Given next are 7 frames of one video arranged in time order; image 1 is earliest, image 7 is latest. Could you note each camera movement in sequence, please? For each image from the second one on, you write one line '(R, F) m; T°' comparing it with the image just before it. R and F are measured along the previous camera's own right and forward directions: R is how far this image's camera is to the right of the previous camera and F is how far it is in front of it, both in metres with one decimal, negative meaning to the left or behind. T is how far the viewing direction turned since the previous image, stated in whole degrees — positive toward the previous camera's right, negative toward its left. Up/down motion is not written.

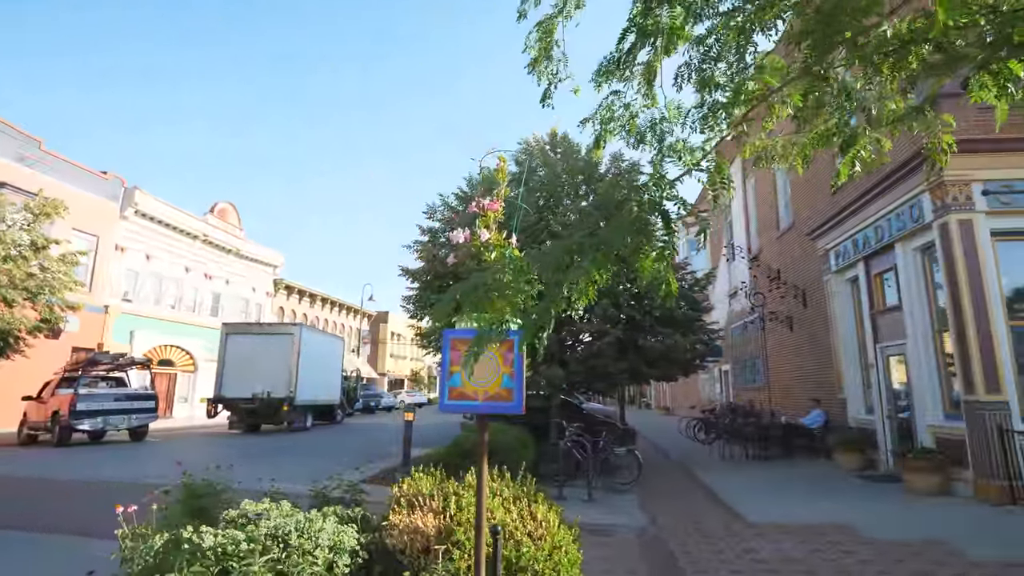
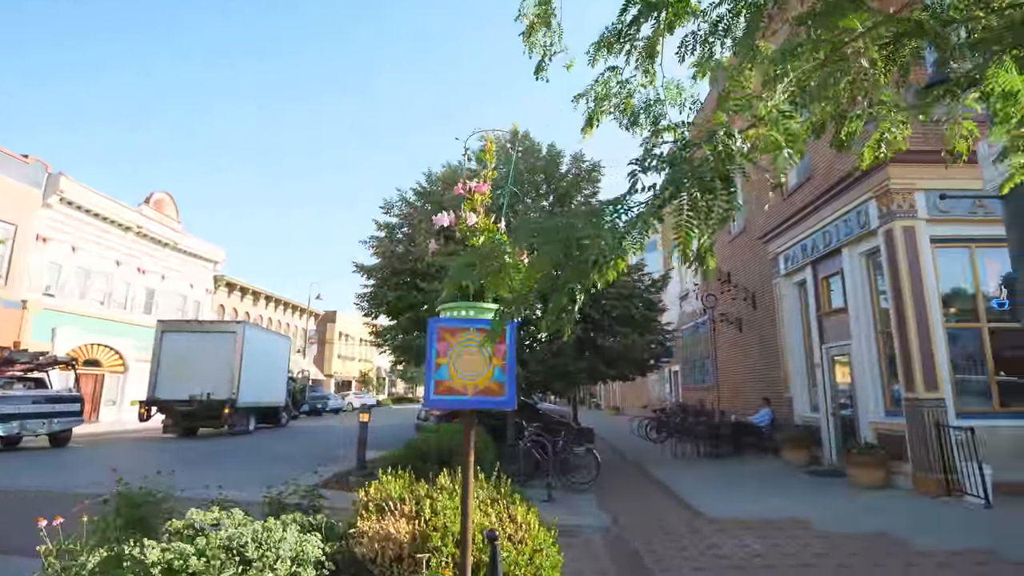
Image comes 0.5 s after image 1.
(-0.2, +0.2) m; +5°
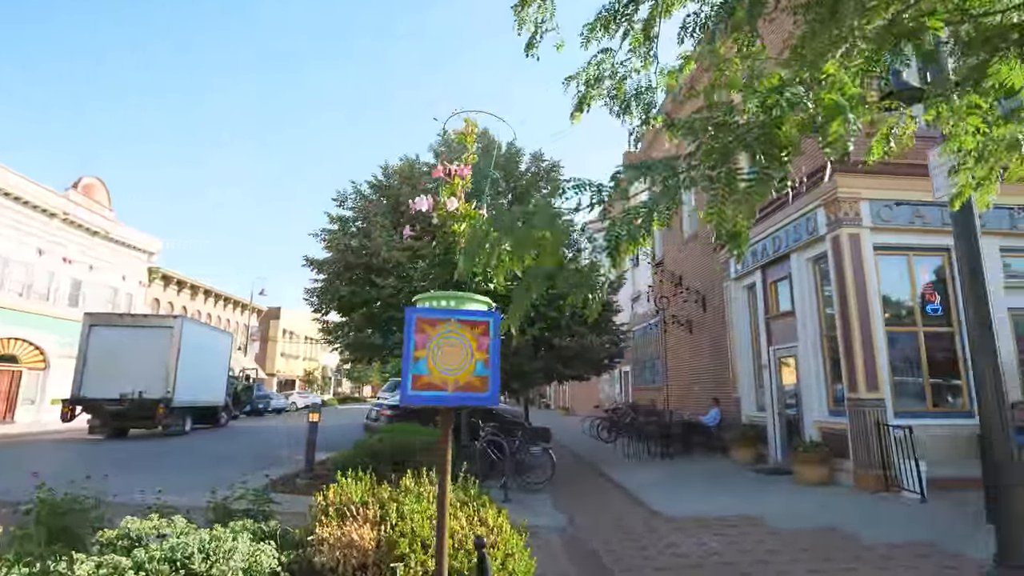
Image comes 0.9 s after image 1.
(-0.1, +0.2) m; +5°
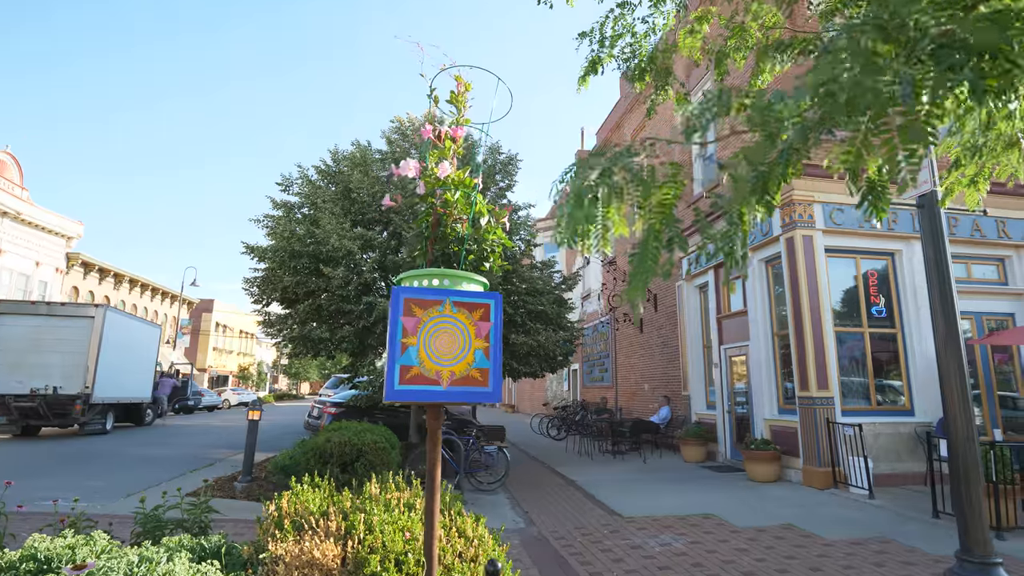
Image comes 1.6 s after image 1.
(-0.2, +0.3) m; +5°
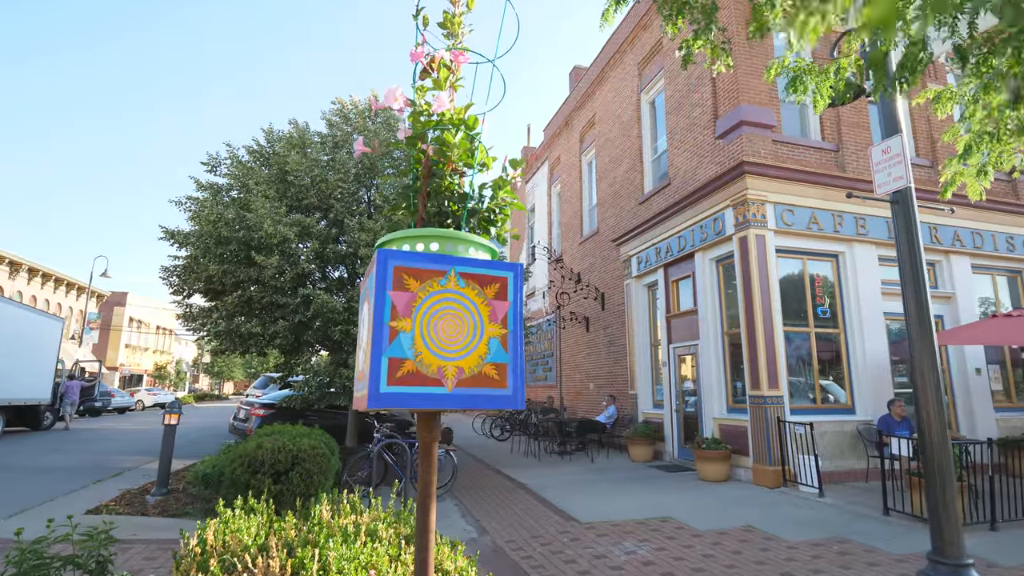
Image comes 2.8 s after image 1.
(-0.2, +0.5) m; +6°
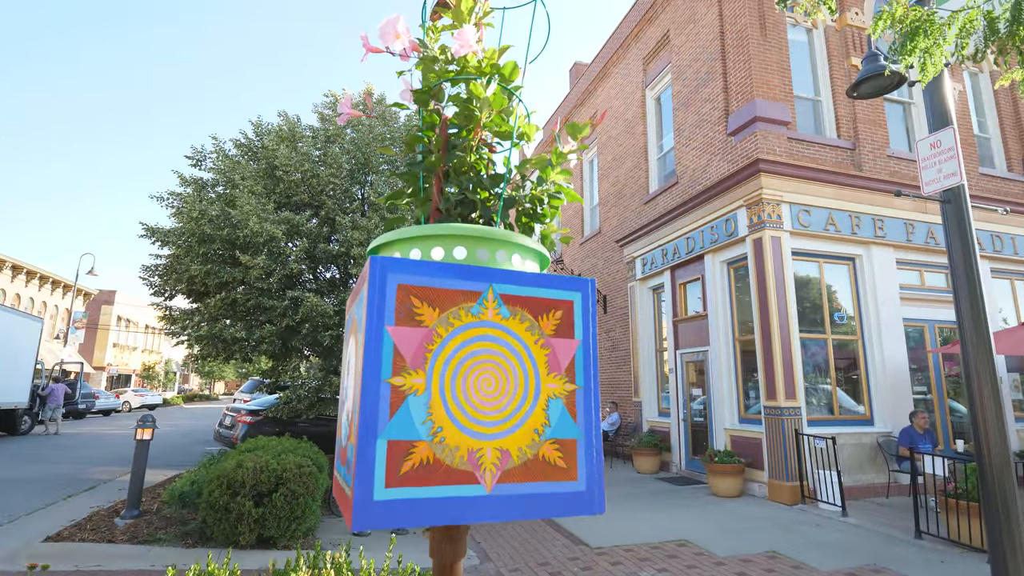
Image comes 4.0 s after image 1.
(-0.1, +0.5) m; +1°
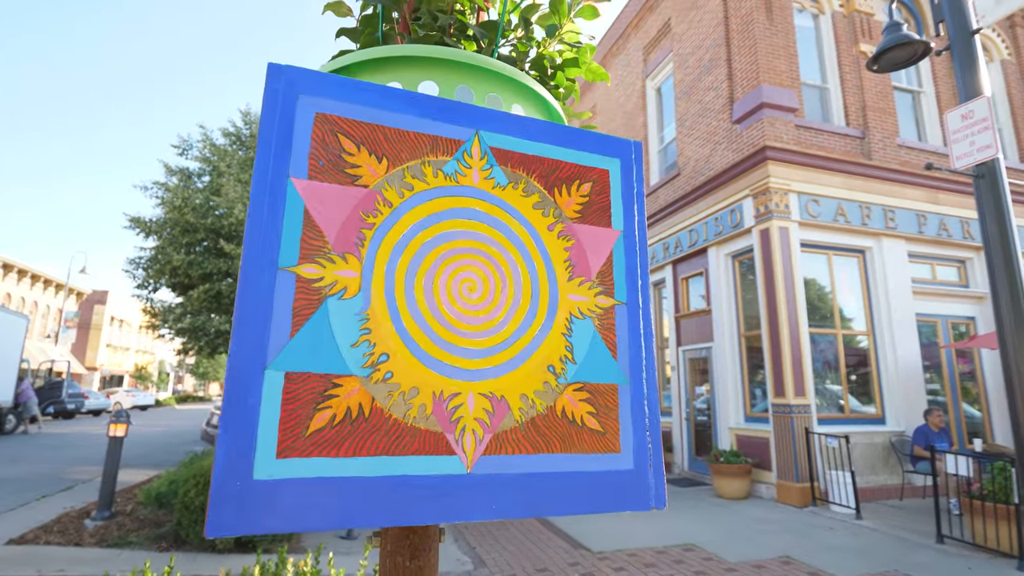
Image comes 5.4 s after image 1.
(0.0, +0.3) m; 0°
